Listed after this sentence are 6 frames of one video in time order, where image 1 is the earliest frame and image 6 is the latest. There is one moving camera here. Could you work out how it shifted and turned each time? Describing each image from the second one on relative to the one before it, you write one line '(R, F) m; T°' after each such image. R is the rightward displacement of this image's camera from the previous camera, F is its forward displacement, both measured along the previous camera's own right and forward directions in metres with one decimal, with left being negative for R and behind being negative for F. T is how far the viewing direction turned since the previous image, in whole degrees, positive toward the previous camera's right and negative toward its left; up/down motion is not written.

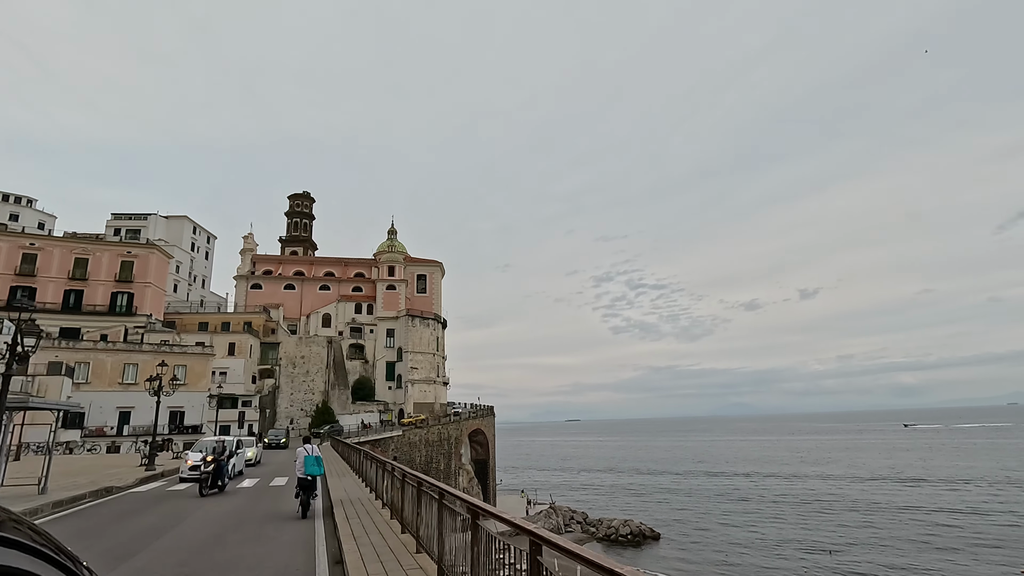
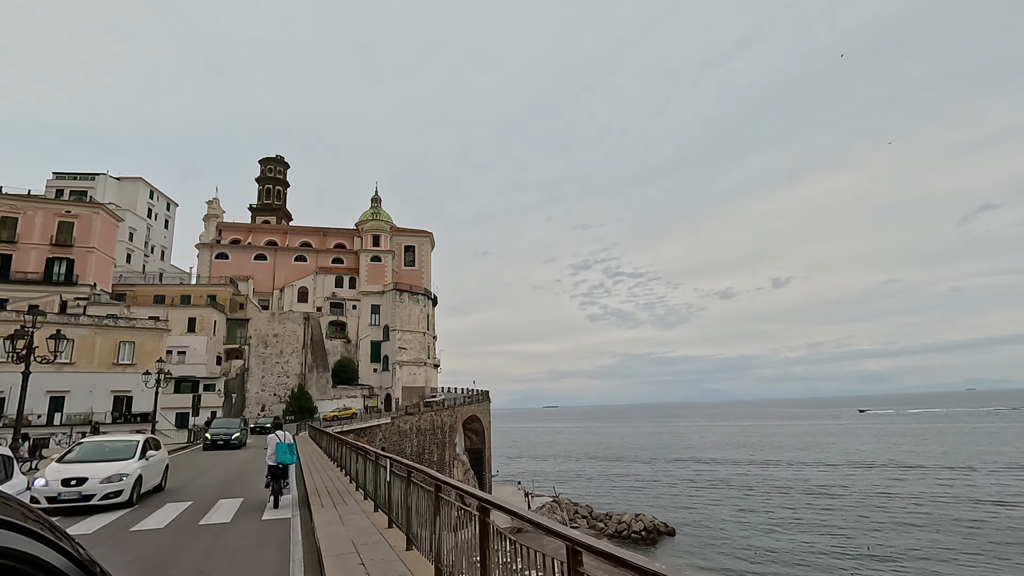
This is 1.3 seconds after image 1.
(-2.0, +5.6) m; +2°
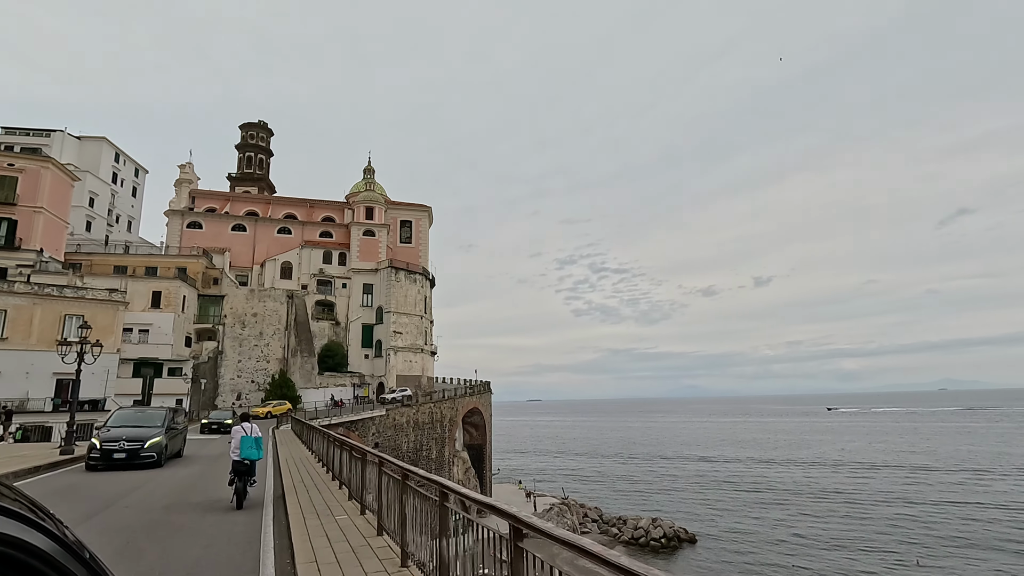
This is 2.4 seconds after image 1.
(-2.0, +4.8) m; +2°
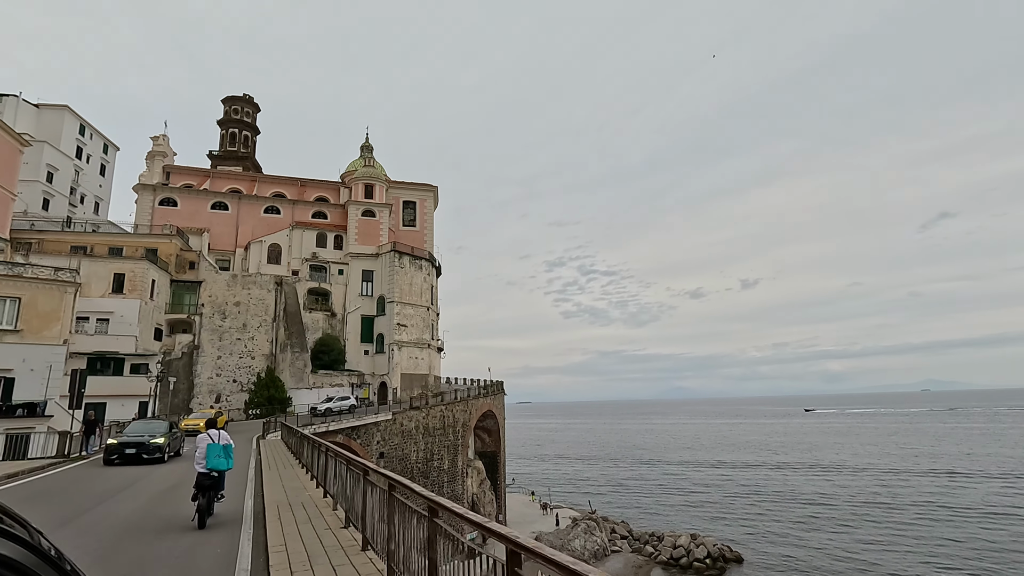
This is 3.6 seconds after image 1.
(-2.3, +5.2) m; +1°
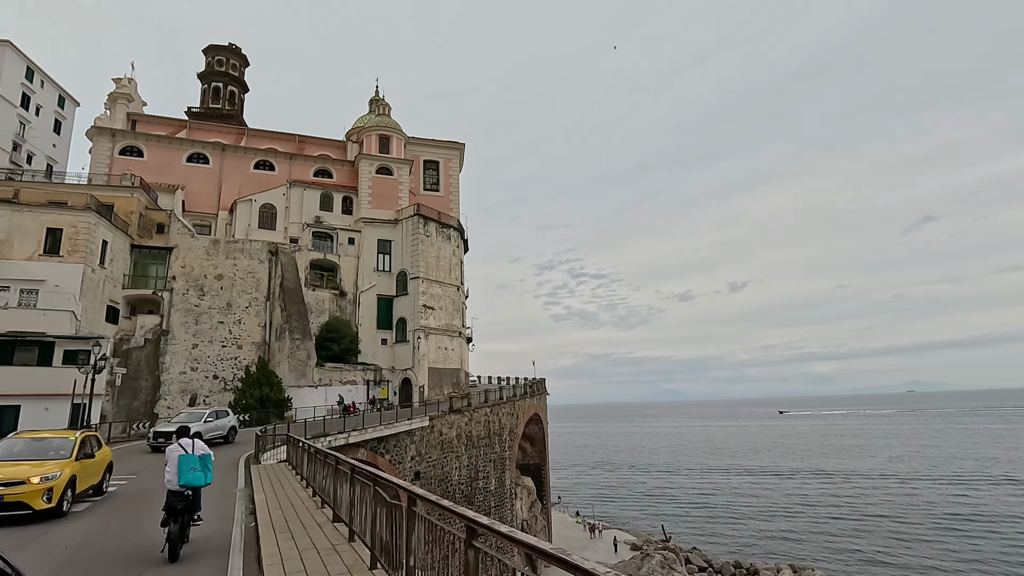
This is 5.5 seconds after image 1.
(-3.8, +7.8) m; +1°
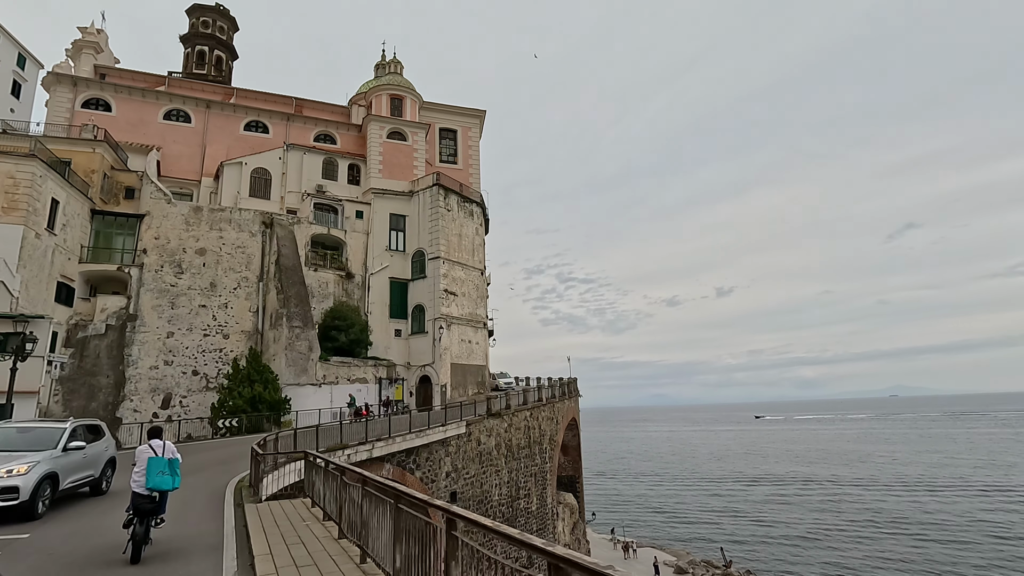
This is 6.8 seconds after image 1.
(-2.4, +4.6) m; +1°
